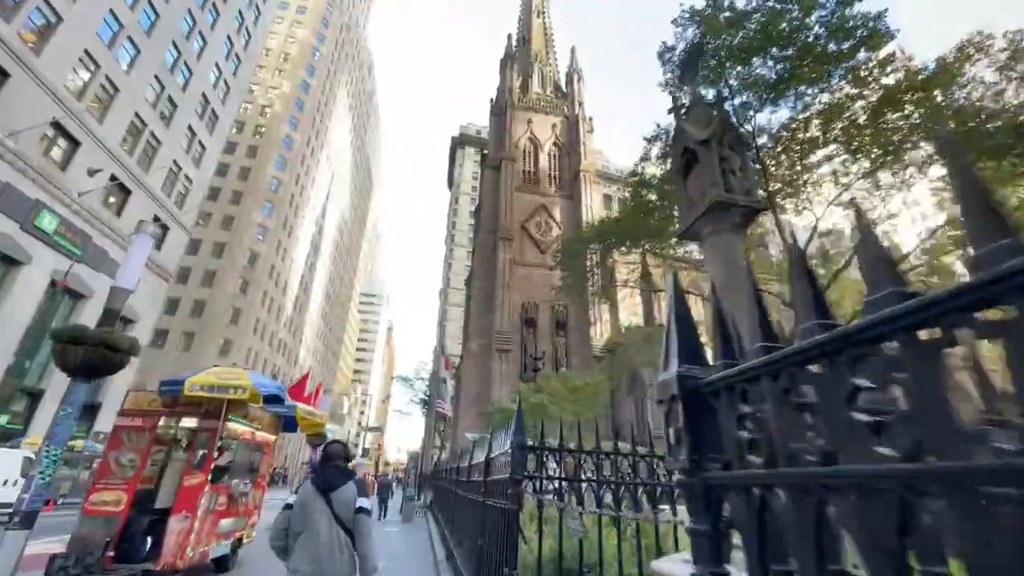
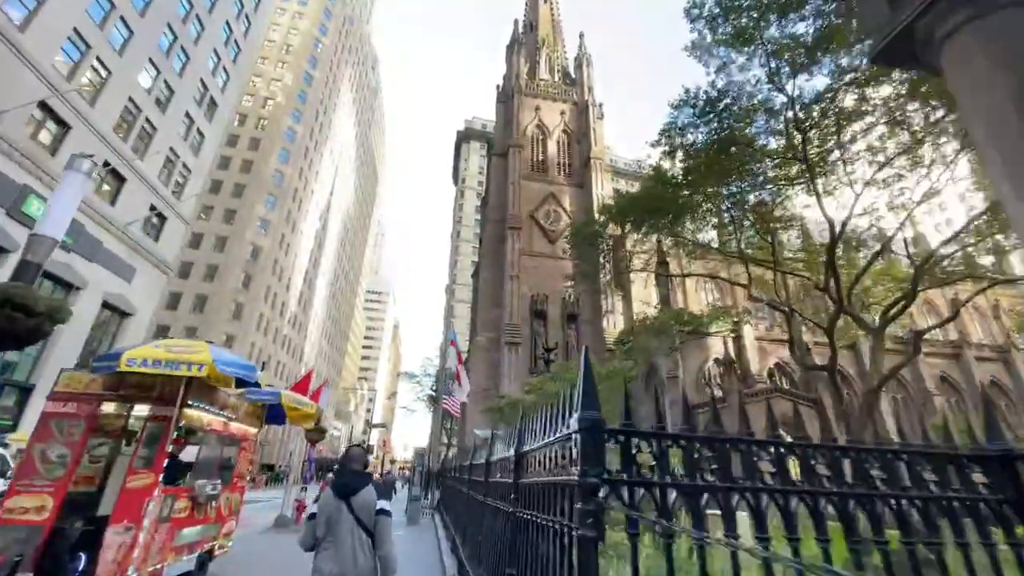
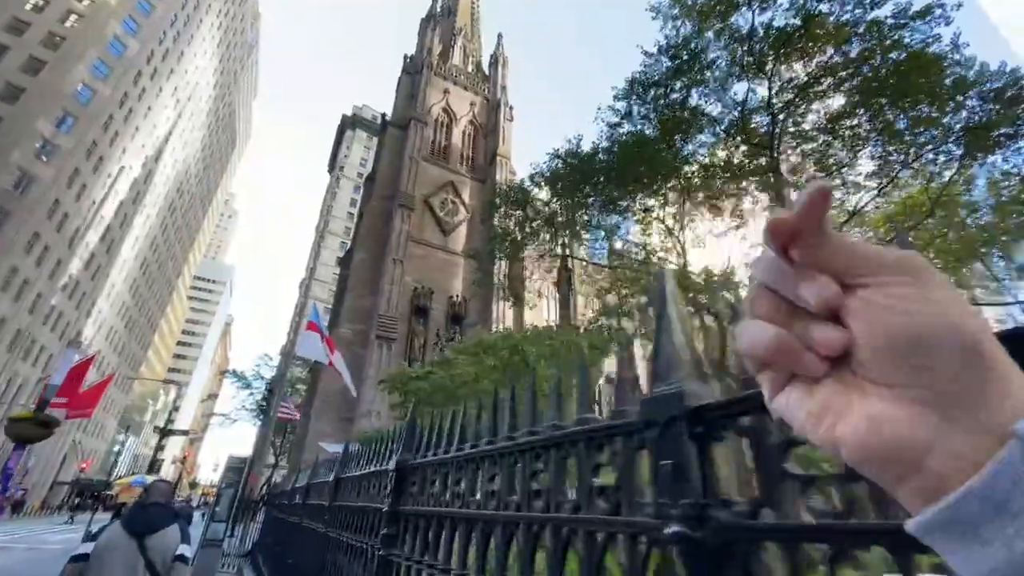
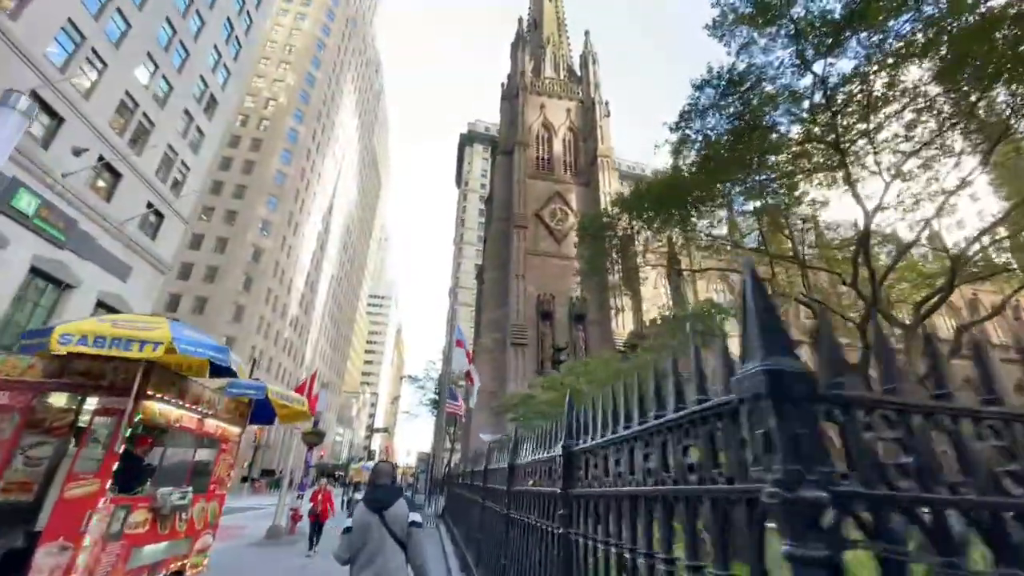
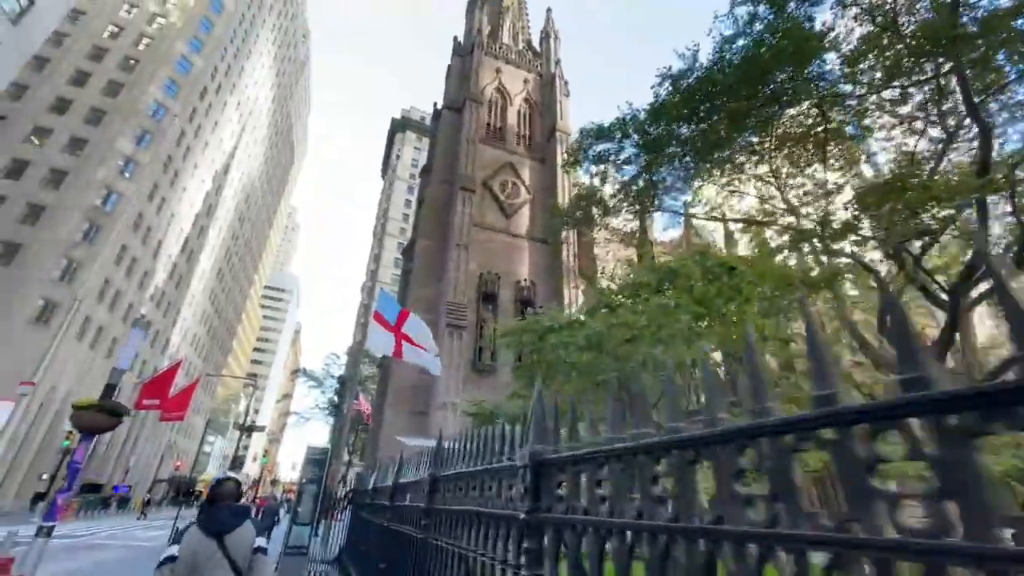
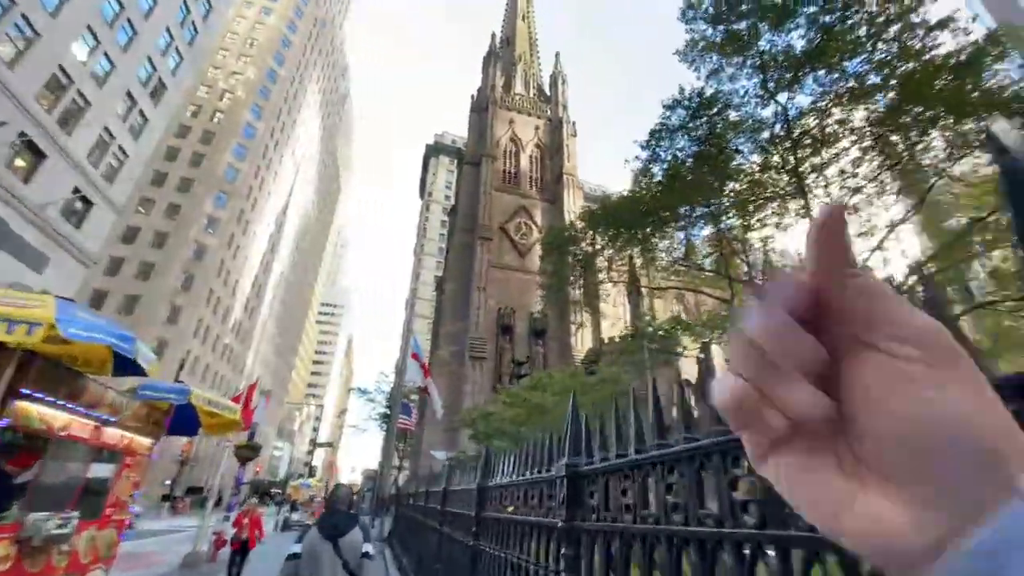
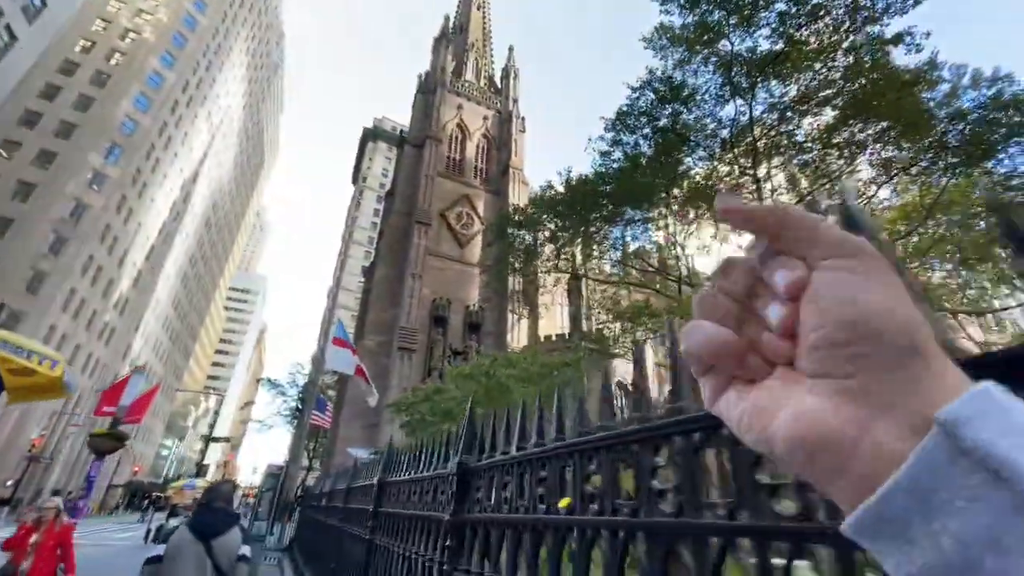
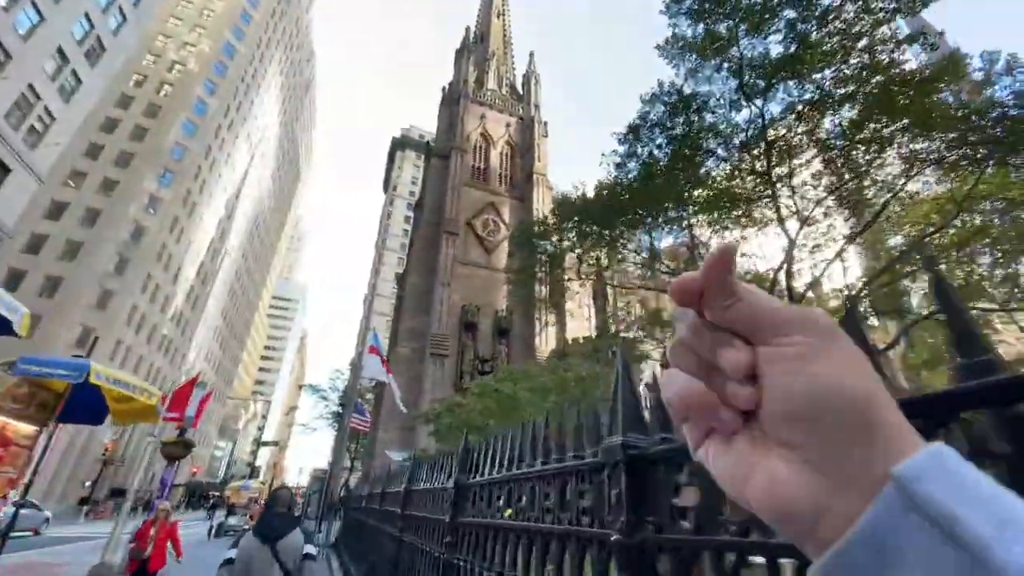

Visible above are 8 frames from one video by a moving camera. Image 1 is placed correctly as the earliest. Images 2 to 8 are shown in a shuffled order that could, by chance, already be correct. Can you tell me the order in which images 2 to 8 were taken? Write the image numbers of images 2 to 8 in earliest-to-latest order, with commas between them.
2, 4, 6, 8, 7, 3, 5
